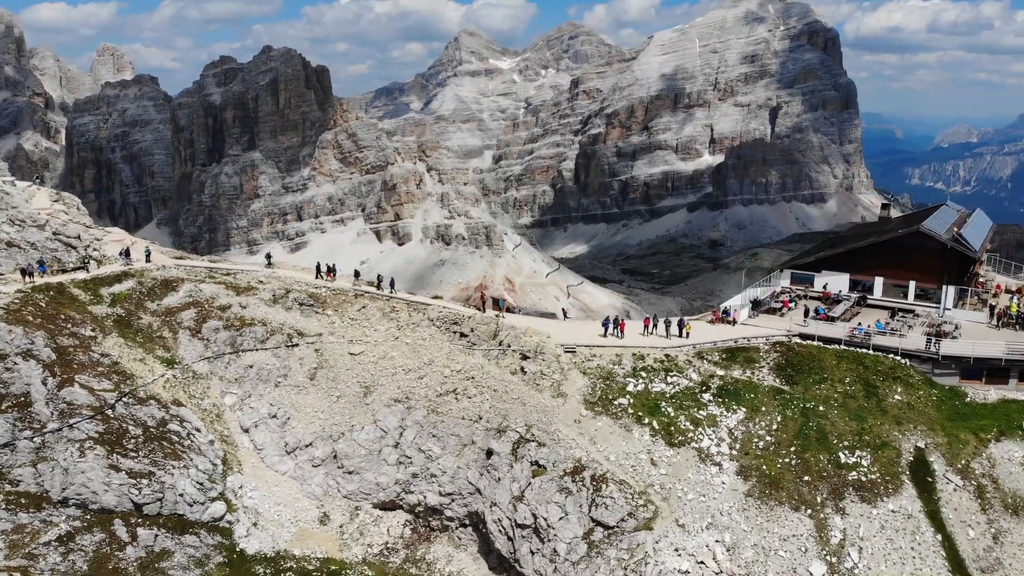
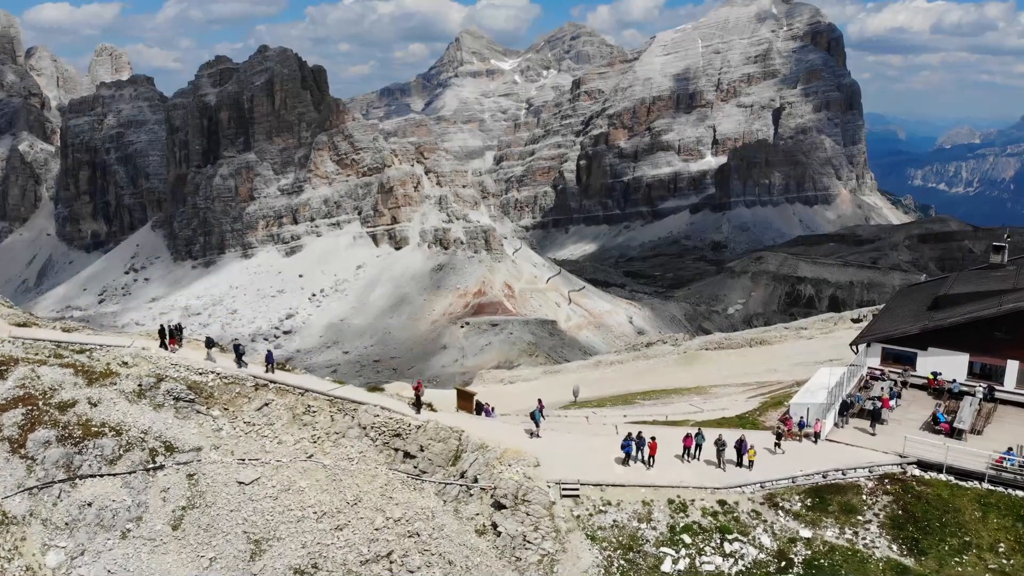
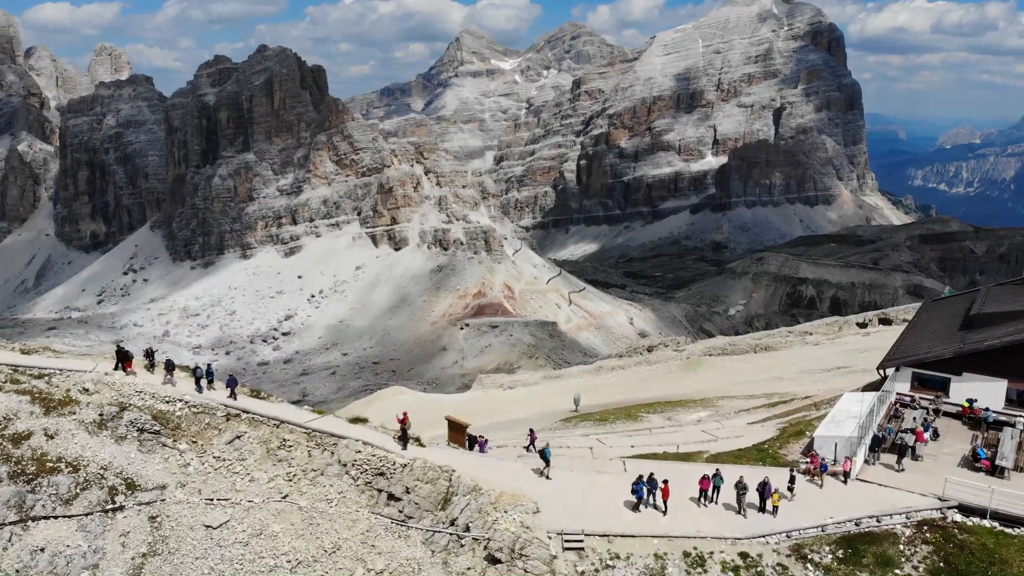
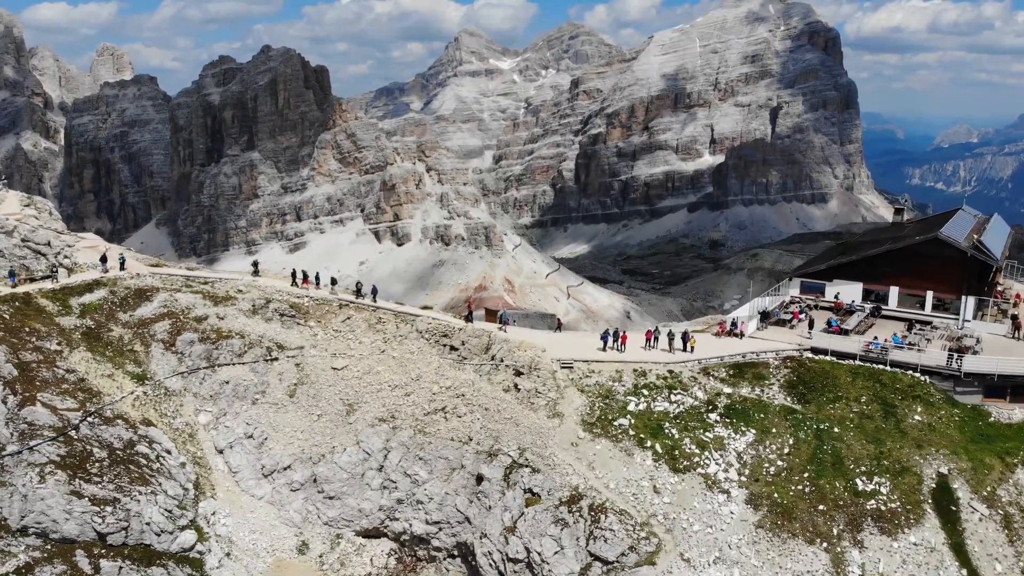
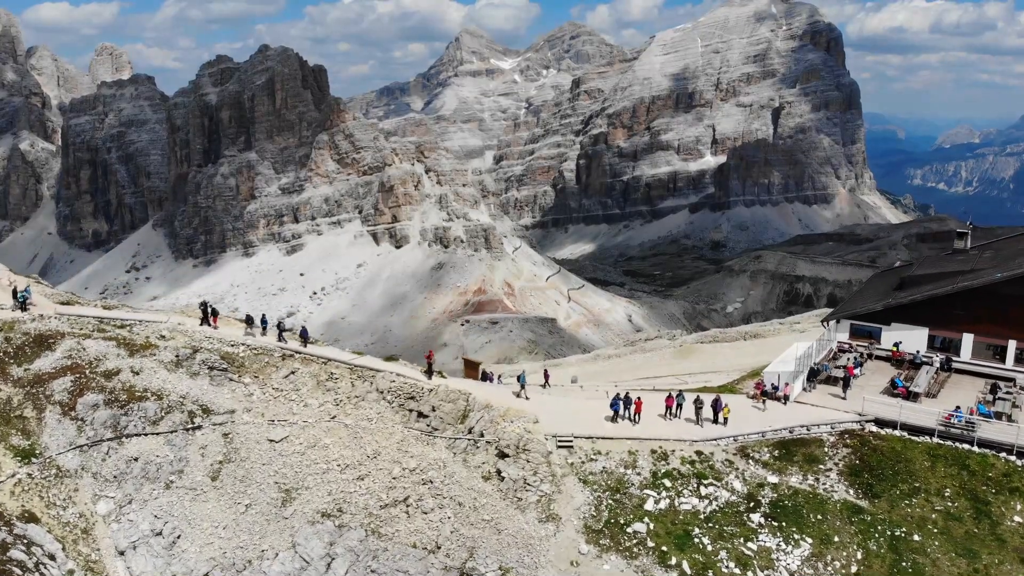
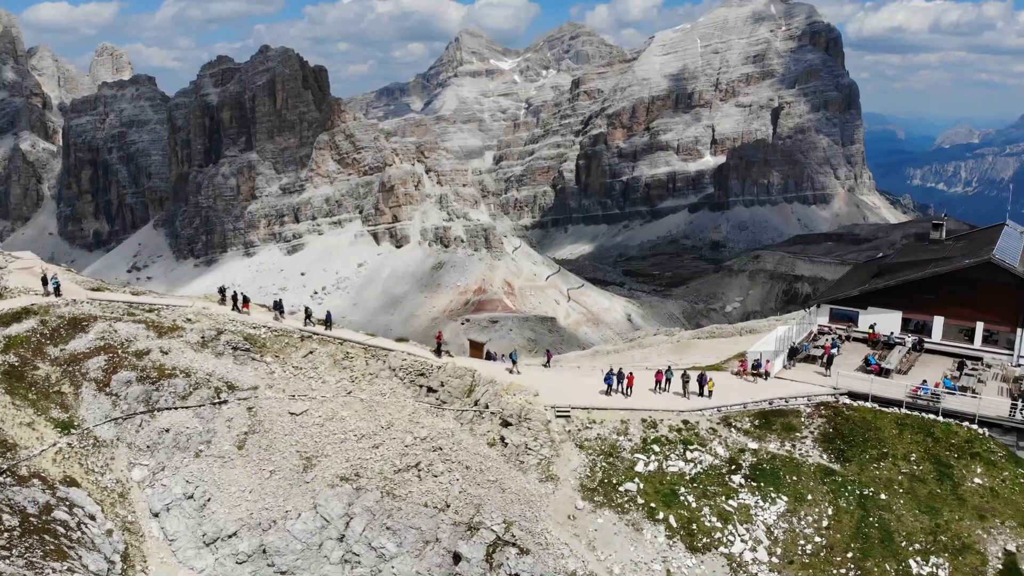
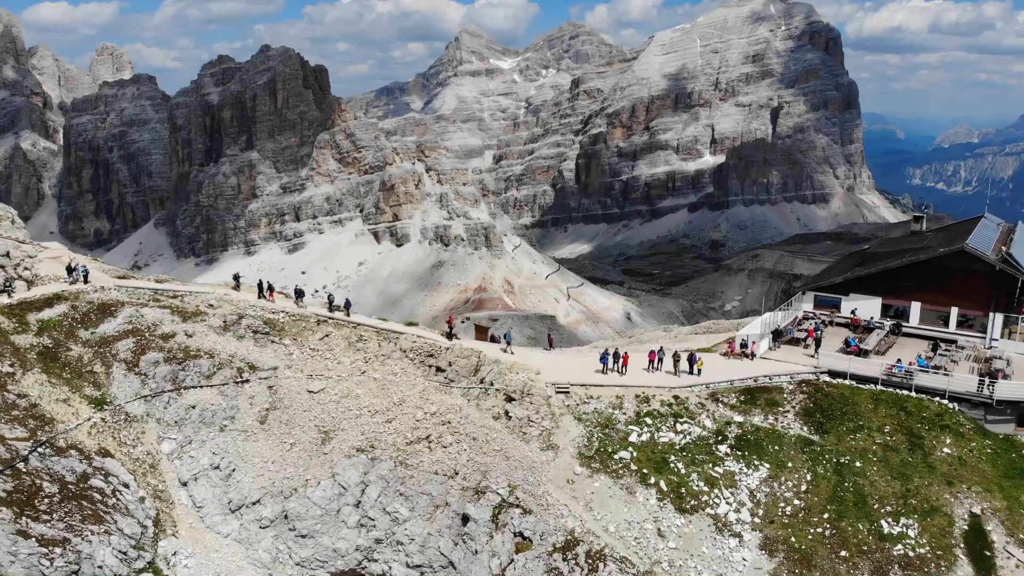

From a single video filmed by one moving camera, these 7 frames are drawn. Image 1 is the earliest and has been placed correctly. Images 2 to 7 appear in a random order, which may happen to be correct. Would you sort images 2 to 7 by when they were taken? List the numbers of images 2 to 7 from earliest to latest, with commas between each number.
4, 7, 6, 5, 2, 3
